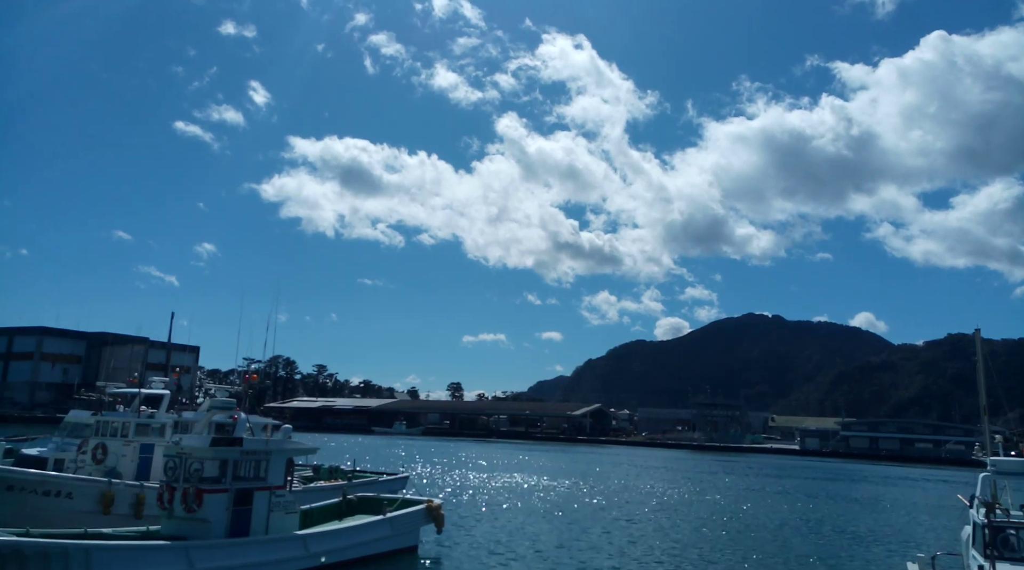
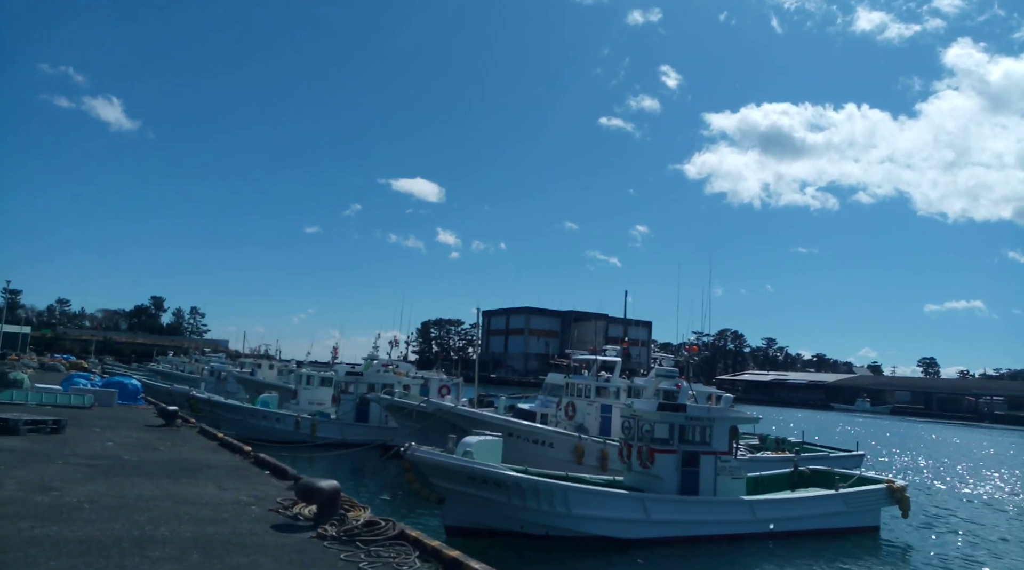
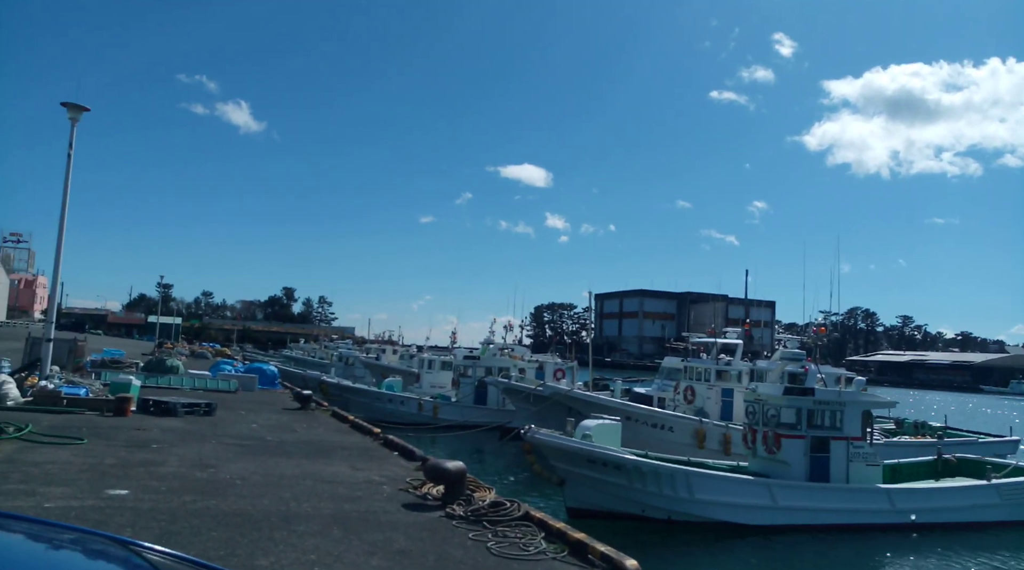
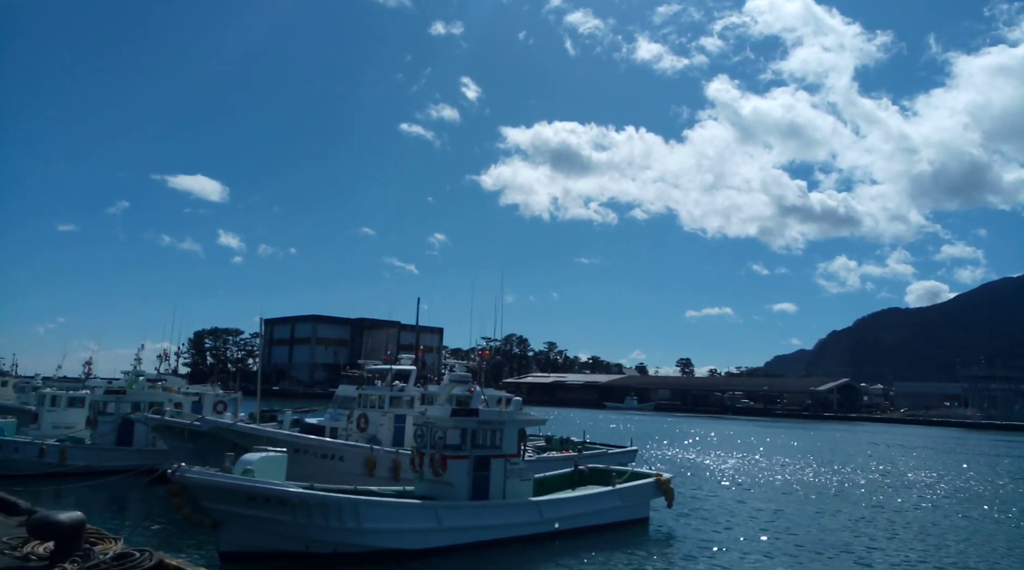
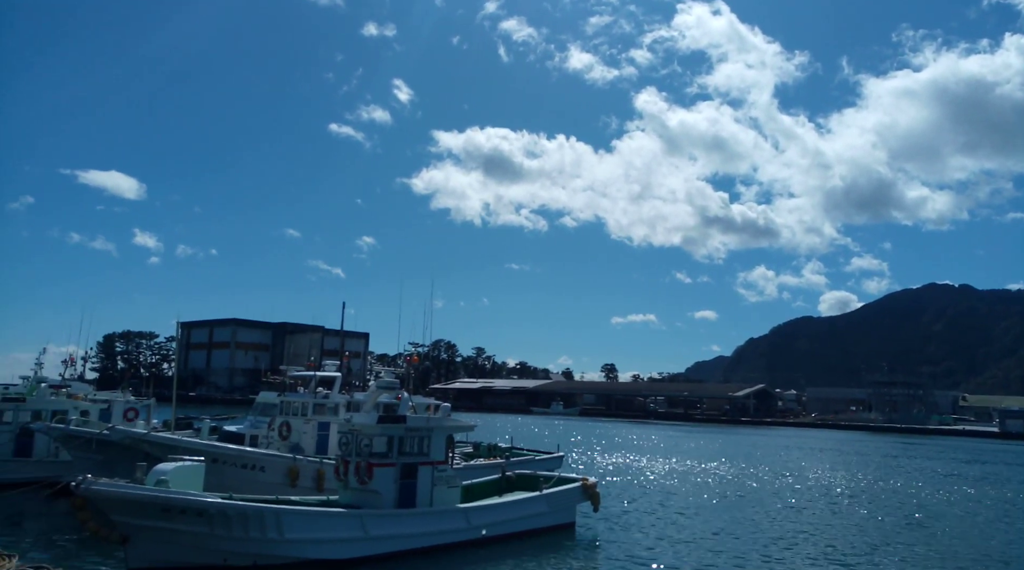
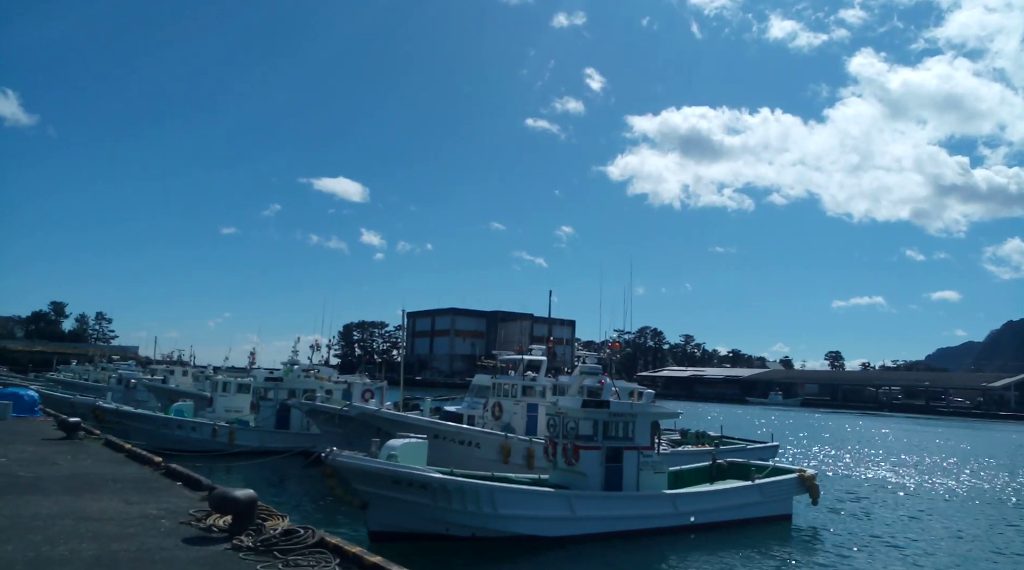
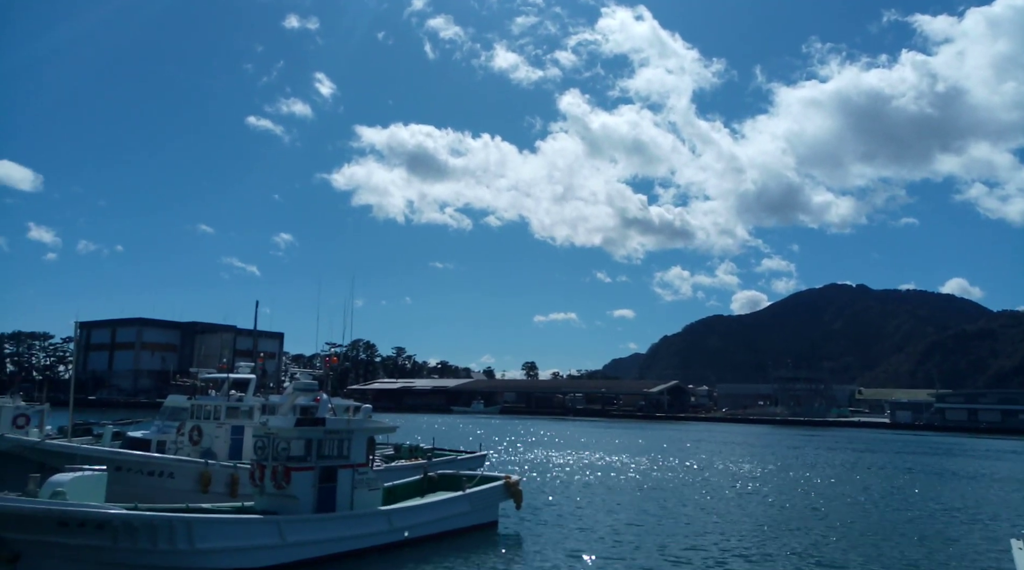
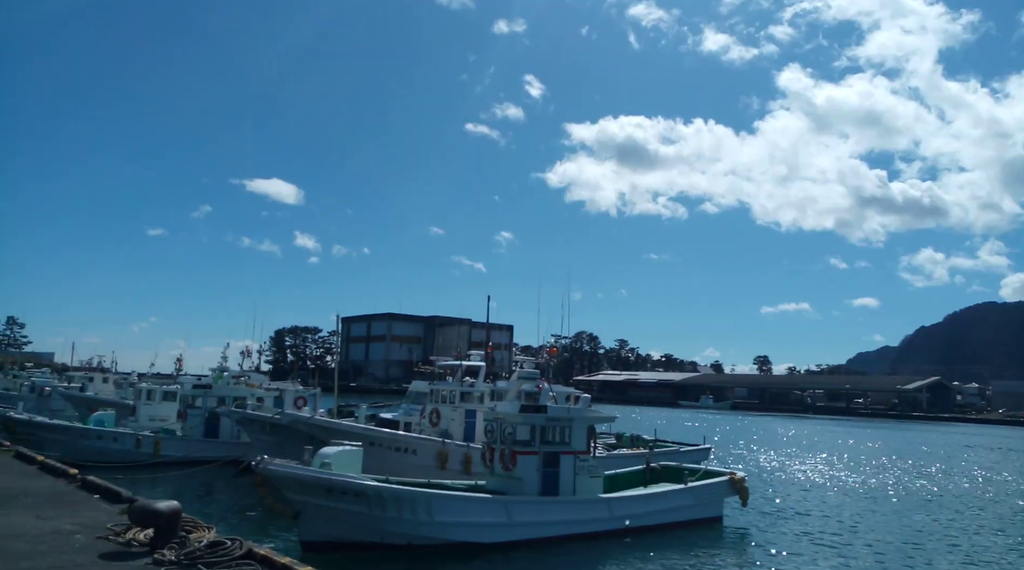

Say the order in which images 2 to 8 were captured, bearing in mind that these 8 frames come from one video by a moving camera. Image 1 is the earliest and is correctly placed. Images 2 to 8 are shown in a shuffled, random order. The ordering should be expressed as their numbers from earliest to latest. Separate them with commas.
7, 5, 4, 8, 6, 2, 3
